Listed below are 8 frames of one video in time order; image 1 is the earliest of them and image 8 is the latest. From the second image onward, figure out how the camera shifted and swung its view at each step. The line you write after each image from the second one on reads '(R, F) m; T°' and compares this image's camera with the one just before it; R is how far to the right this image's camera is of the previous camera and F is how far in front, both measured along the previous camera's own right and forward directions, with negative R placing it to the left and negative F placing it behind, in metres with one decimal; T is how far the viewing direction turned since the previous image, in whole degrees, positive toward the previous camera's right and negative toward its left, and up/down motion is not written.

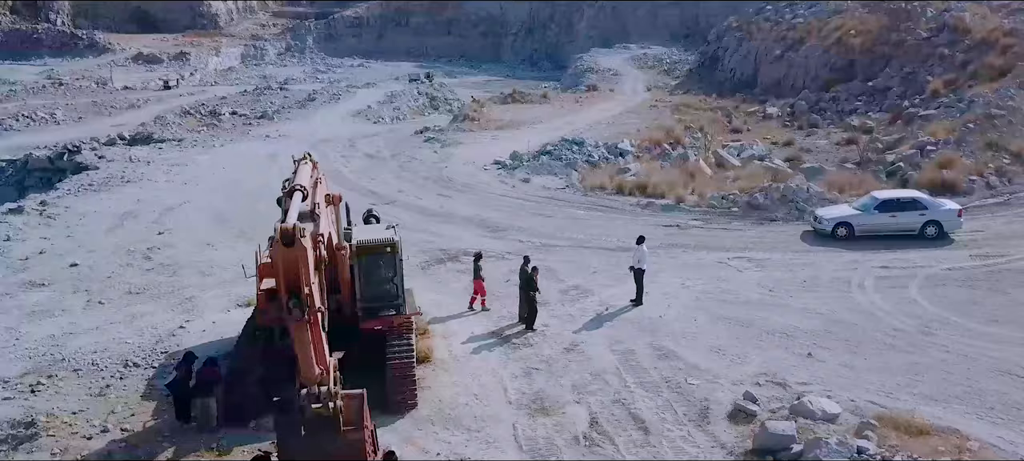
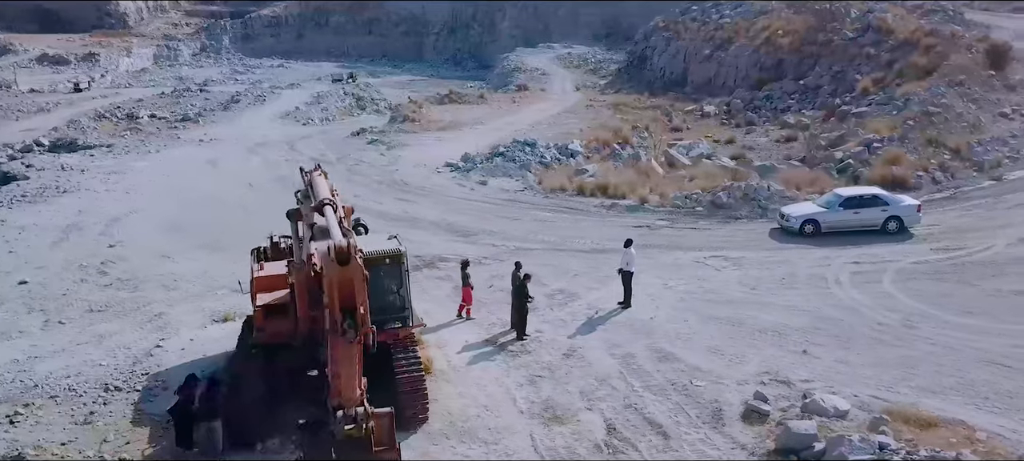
(-1.1, +0.2) m; +5°
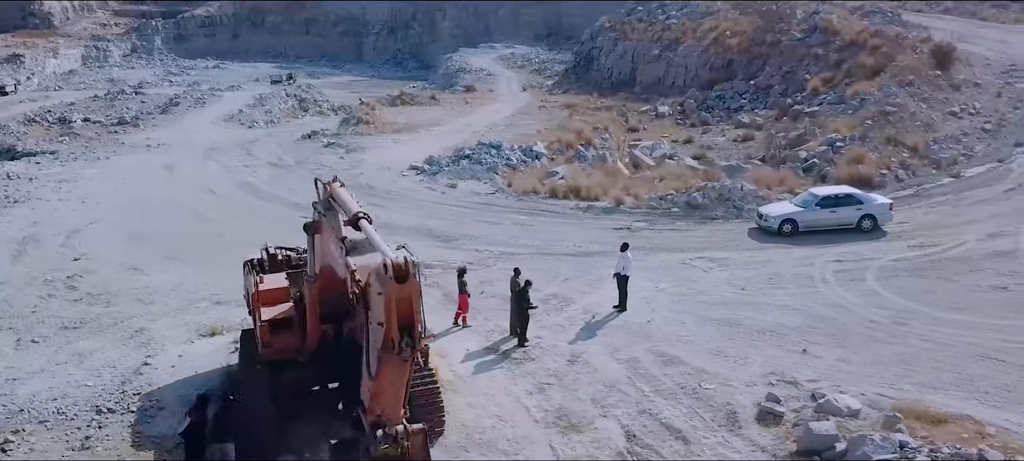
(-0.9, +0.2) m; +4°
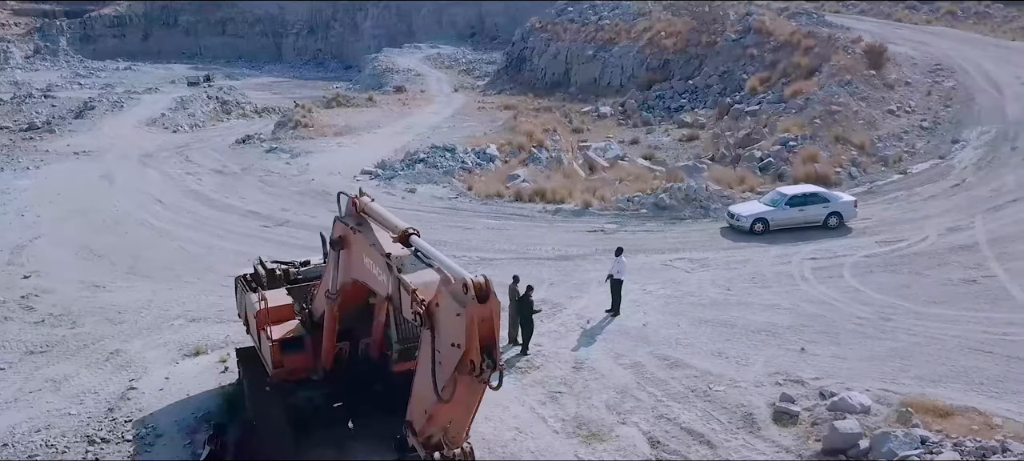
(-1.2, +0.2) m; +5°
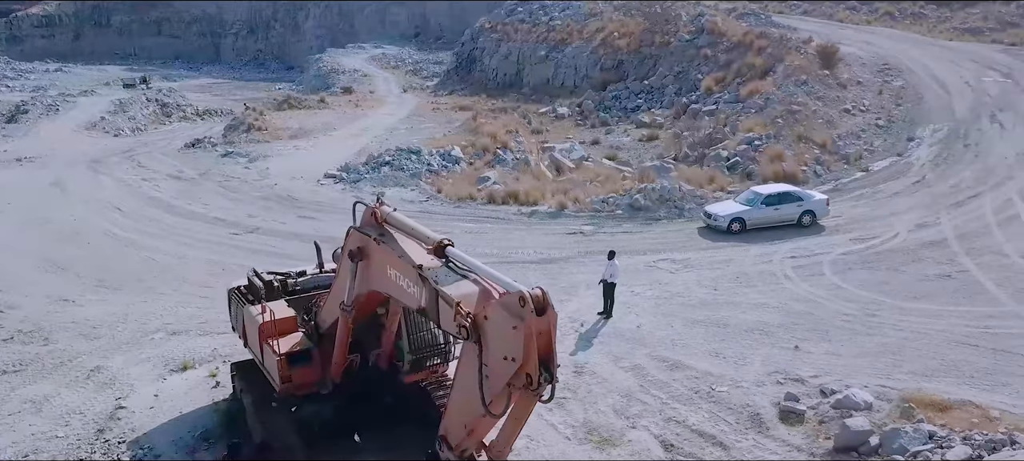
(-0.8, +0.1) m; +4°
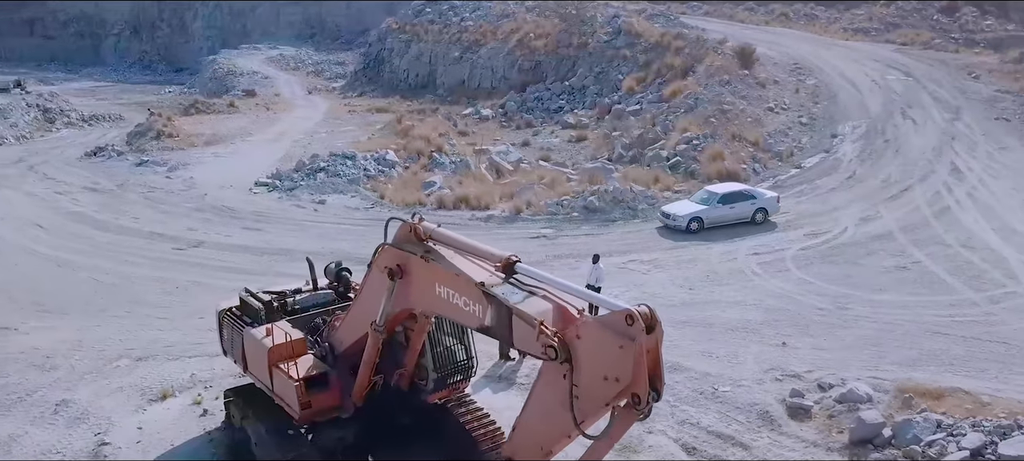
(-1.5, +0.3) m; +7°
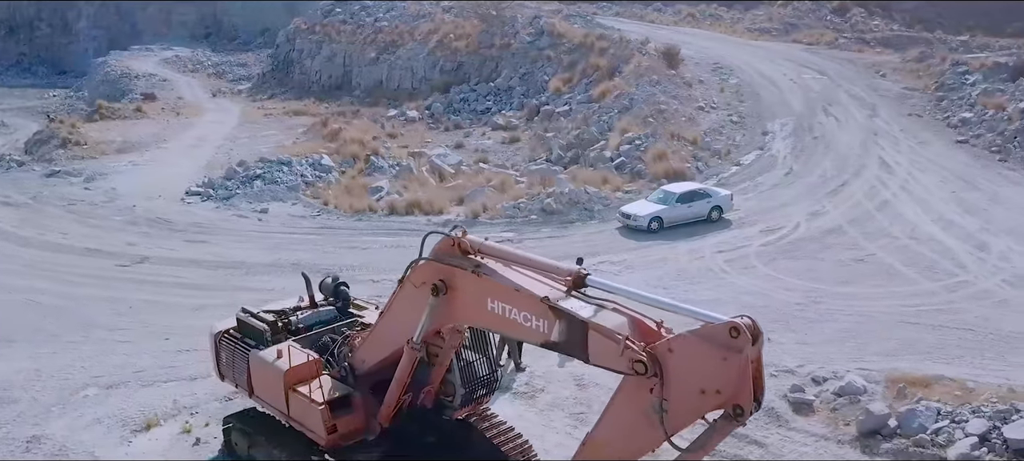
(-1.4, +0.3) m; +7°
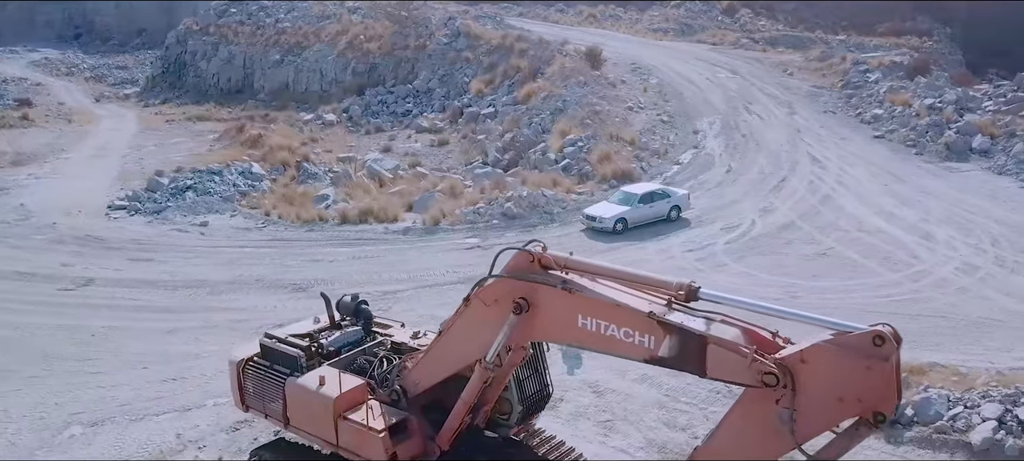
(-1.8, +0.3) m; +7°
